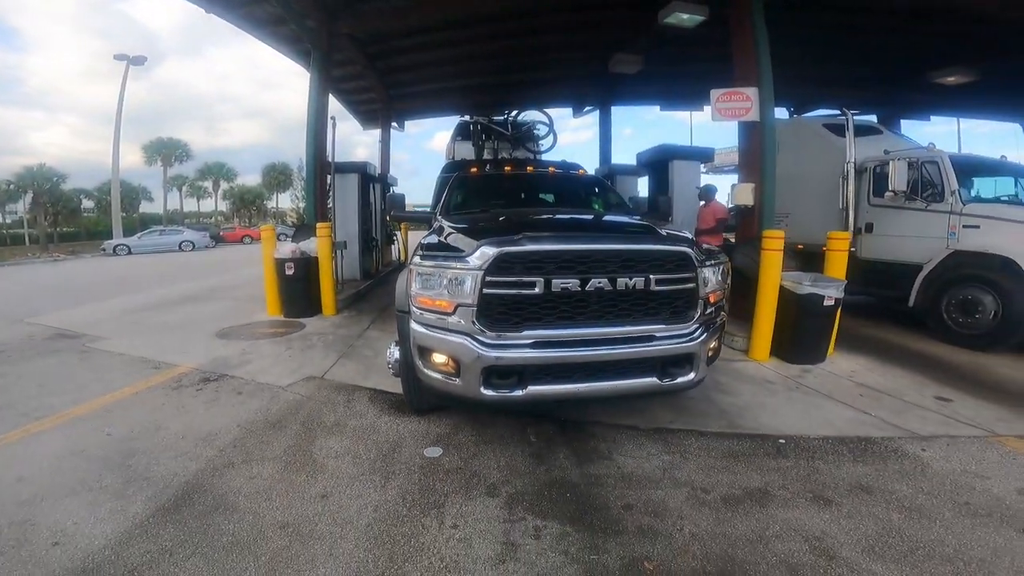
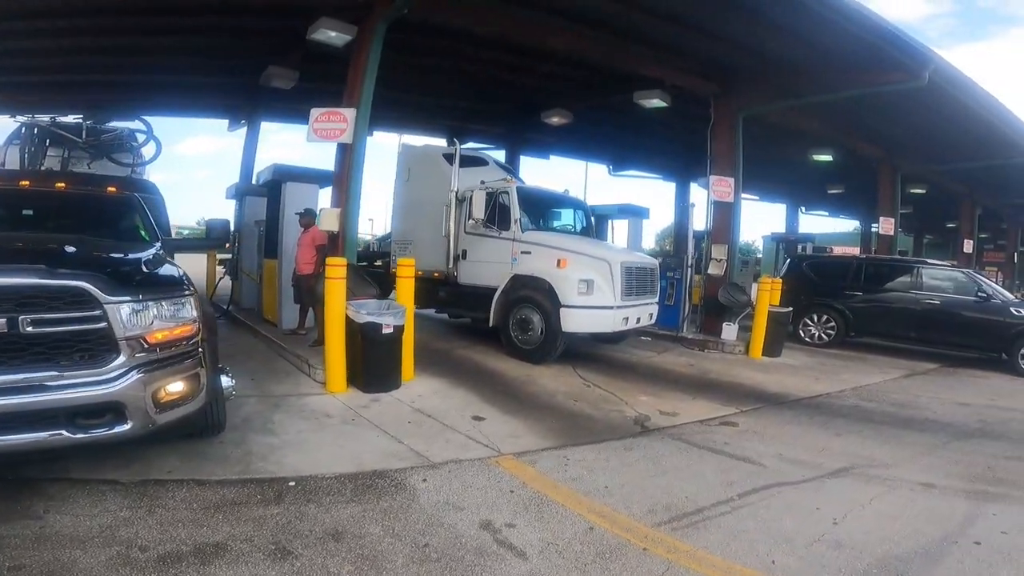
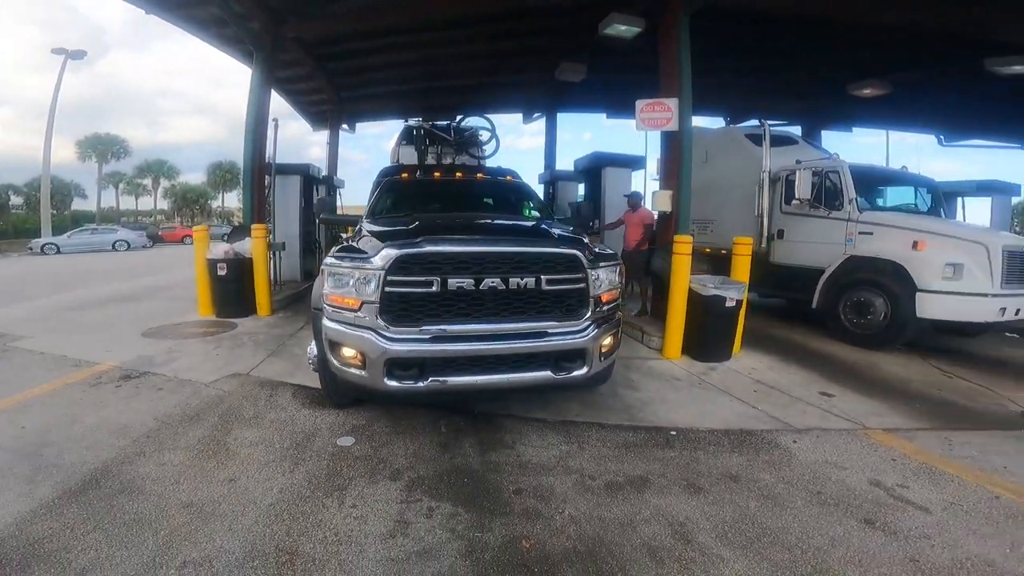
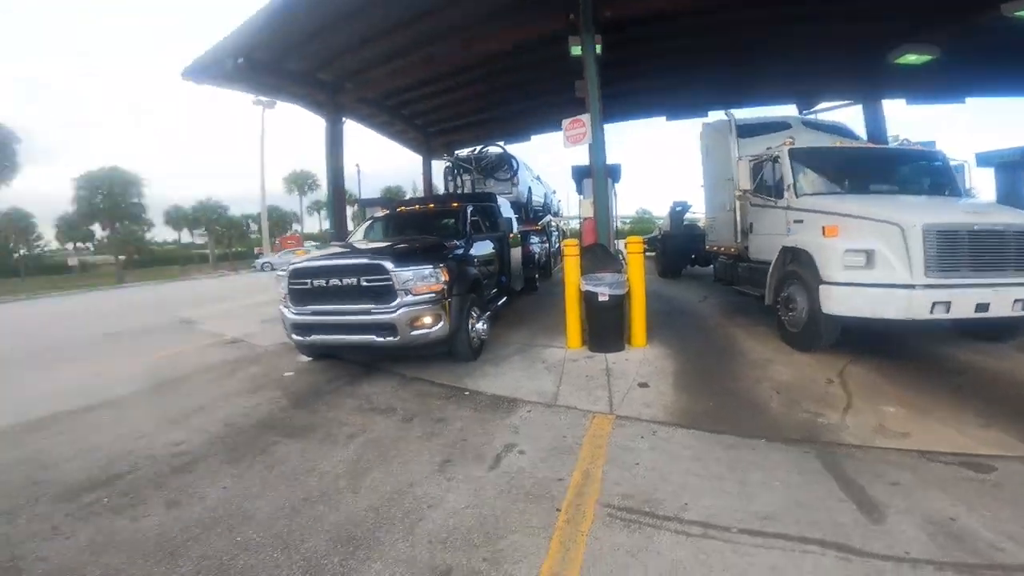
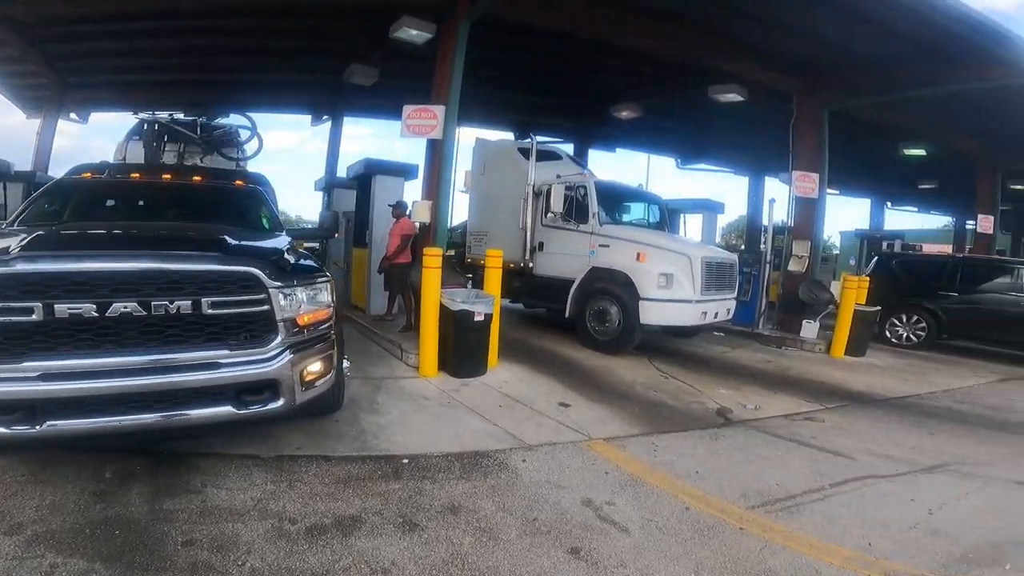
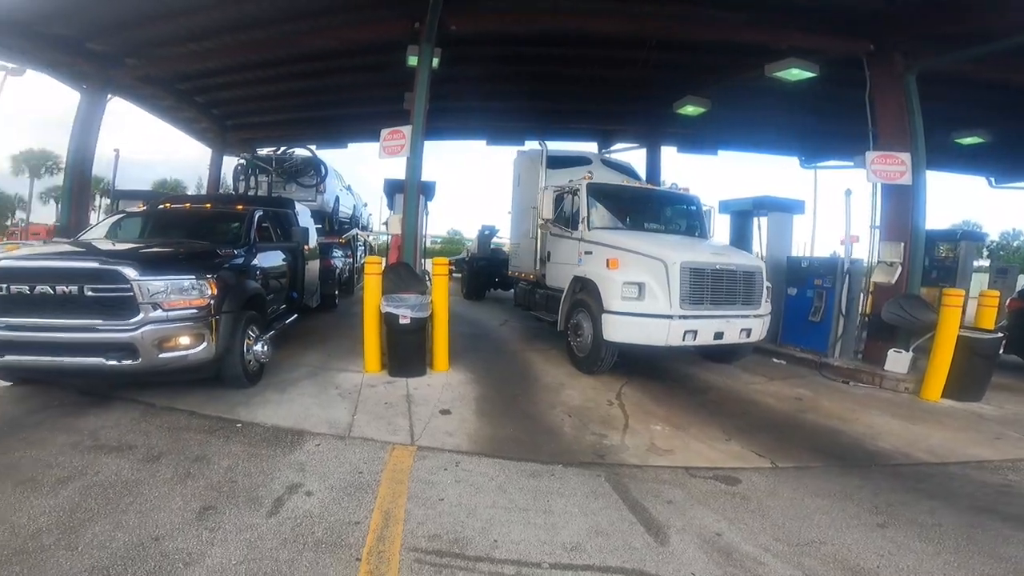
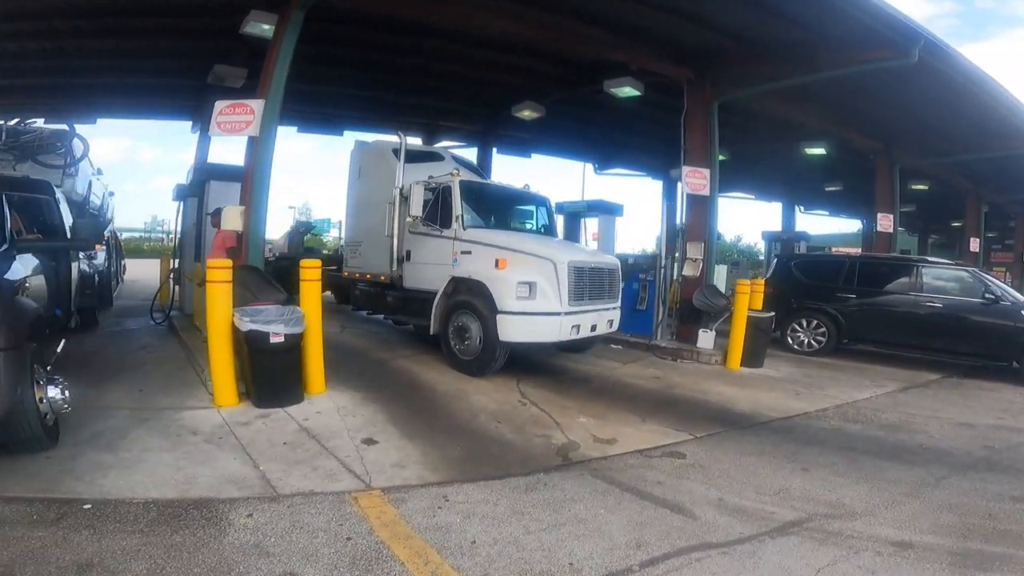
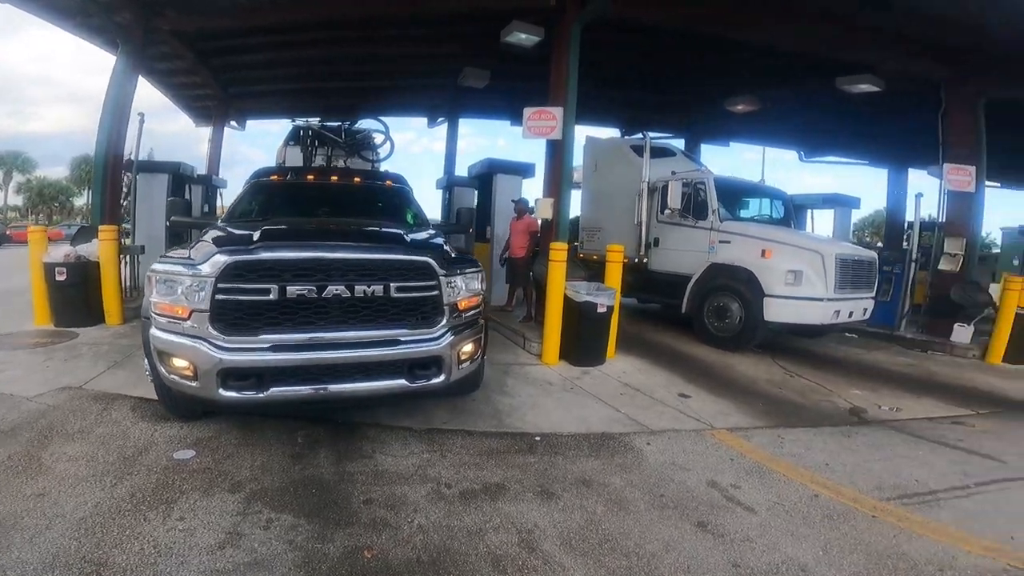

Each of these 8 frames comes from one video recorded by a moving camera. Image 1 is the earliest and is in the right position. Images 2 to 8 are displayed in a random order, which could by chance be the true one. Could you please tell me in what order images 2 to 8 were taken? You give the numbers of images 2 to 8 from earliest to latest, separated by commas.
3, 8, 5, 2, 7, 6, 4
